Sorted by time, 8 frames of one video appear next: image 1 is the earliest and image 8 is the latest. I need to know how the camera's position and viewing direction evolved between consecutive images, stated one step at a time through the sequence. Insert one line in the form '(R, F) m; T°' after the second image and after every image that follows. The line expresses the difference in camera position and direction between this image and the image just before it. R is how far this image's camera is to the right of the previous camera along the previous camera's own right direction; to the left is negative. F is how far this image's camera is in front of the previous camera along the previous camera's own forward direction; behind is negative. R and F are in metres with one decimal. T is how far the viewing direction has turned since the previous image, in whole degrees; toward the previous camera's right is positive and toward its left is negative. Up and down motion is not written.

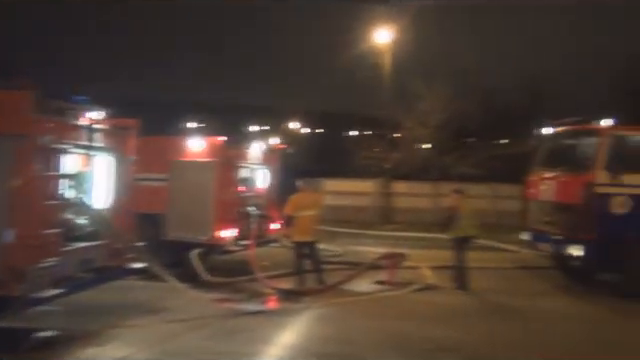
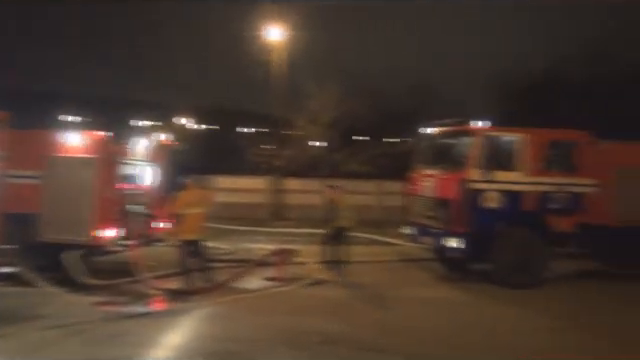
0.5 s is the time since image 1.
(+1.0, 0.0) m; +8°
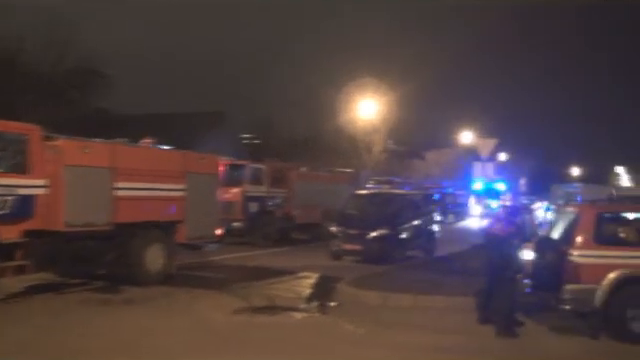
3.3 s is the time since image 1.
(+1.9, -2.2) m; -22°
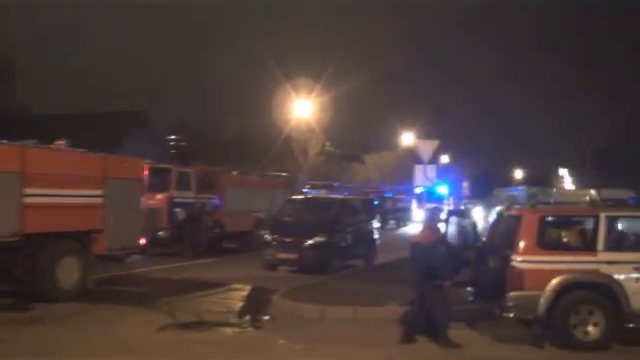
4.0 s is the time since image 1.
(0.0, +0.7) m; +6°
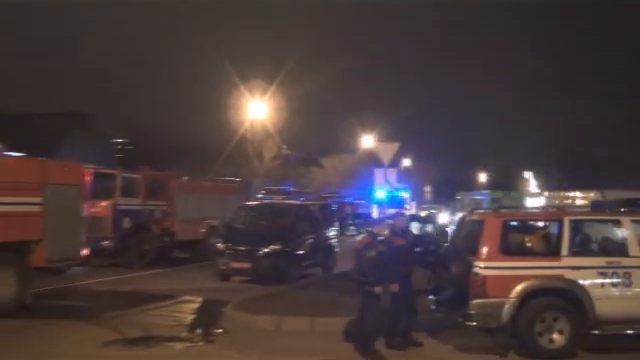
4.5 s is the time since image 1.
(0.0, +0.5) m; +4°
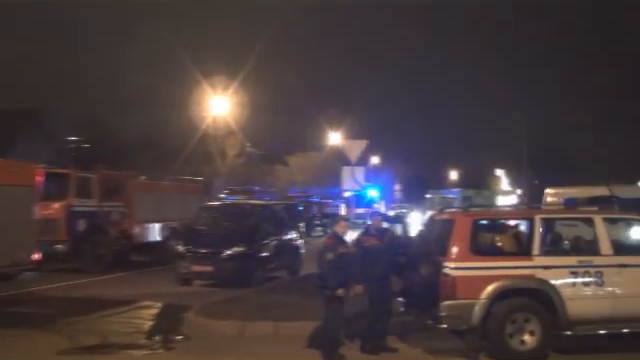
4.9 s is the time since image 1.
(0.0, +0.4) m; +3°
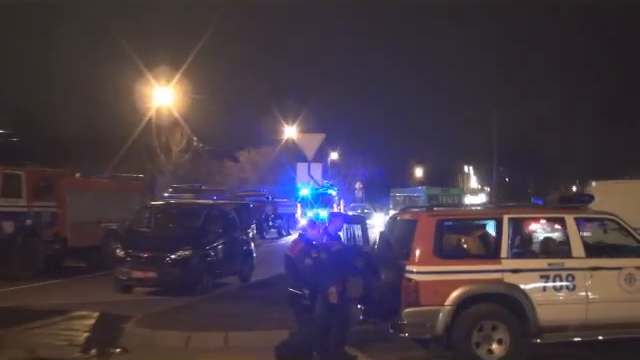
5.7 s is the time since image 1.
(0.0, +0.7) m; +4°
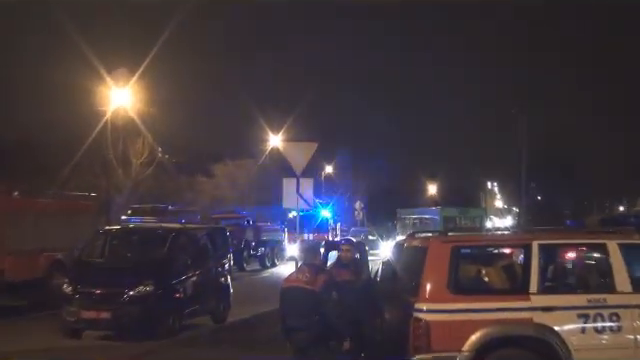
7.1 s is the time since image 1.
(-0.2, +1.4) m; +3°
